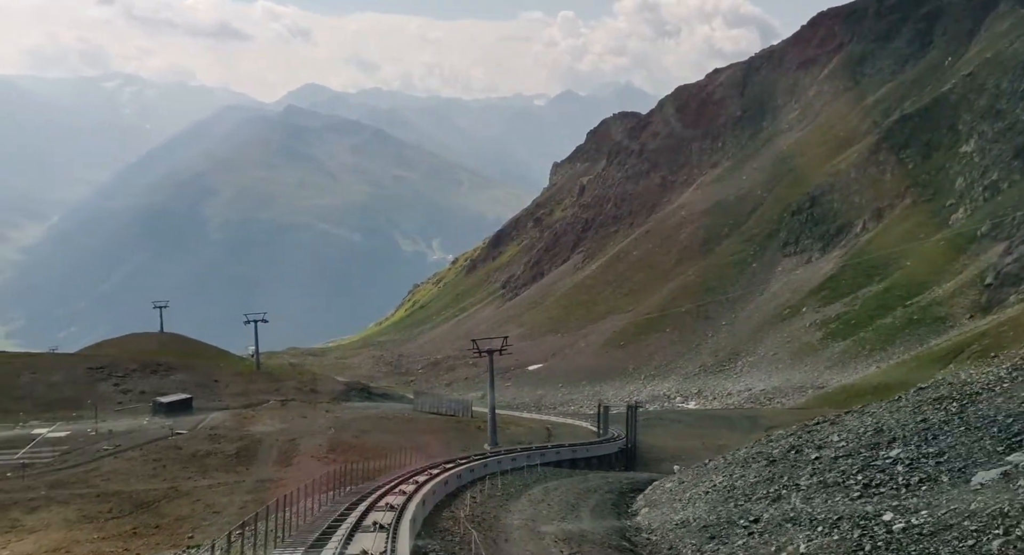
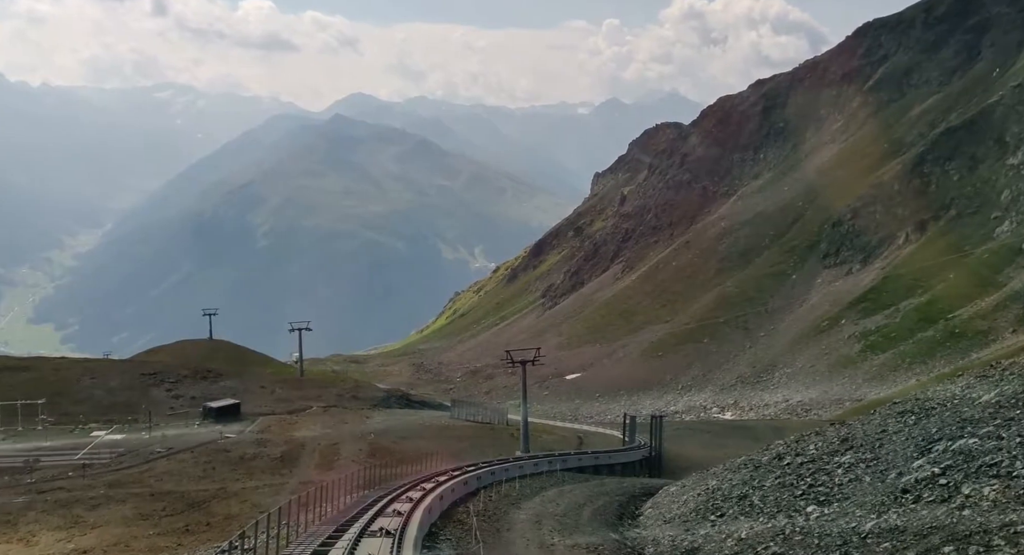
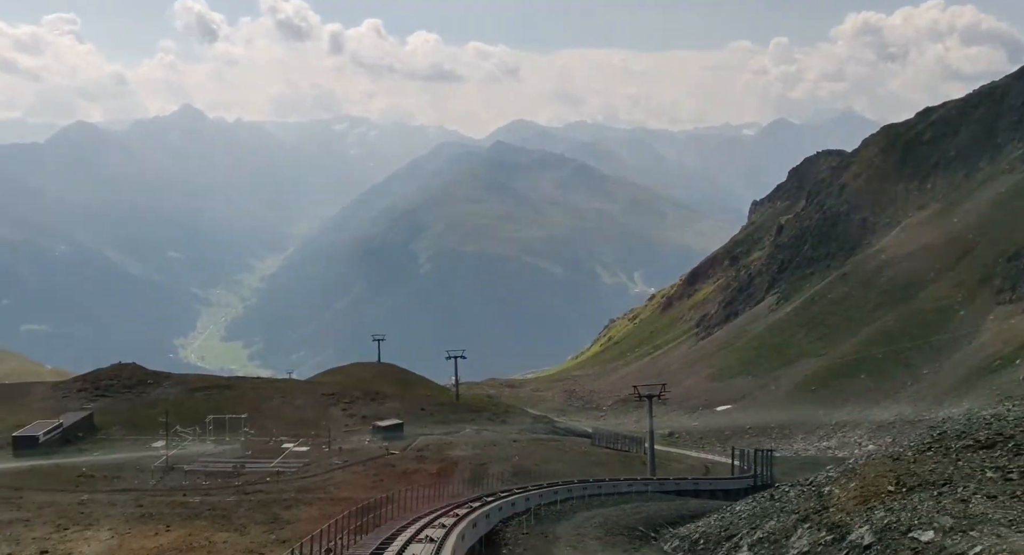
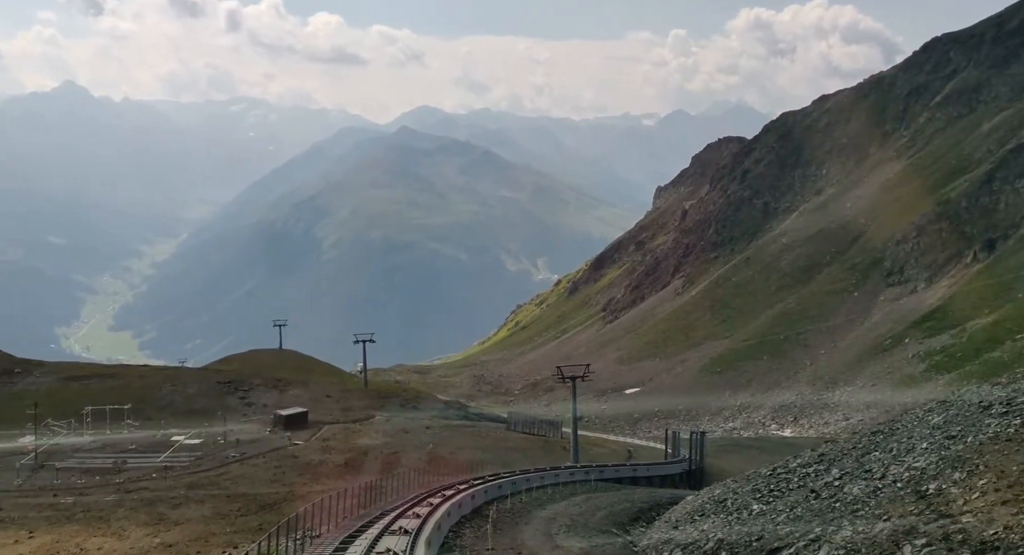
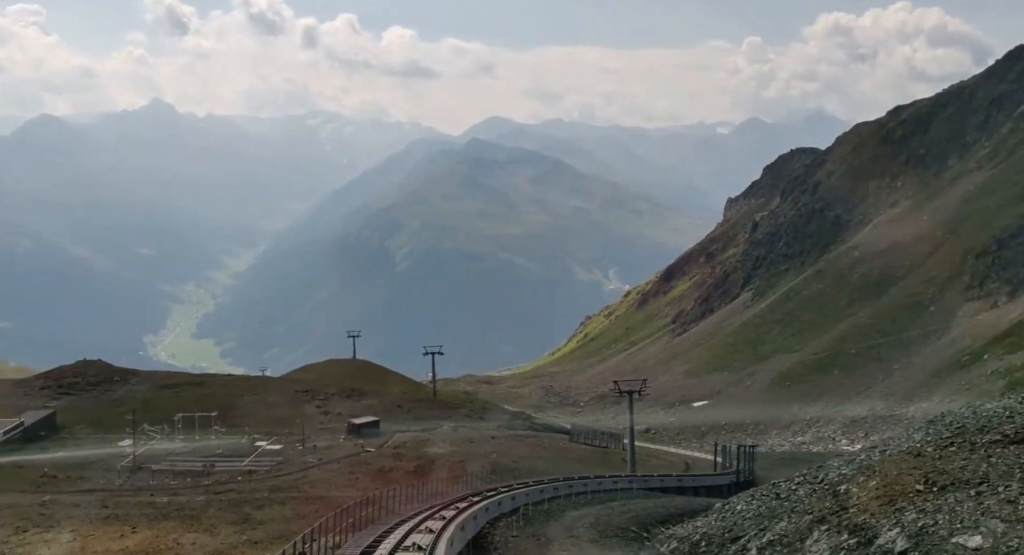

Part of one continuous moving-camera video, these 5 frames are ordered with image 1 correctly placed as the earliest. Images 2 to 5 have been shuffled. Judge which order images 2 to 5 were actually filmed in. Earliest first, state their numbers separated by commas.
2, 4, 5, 3
